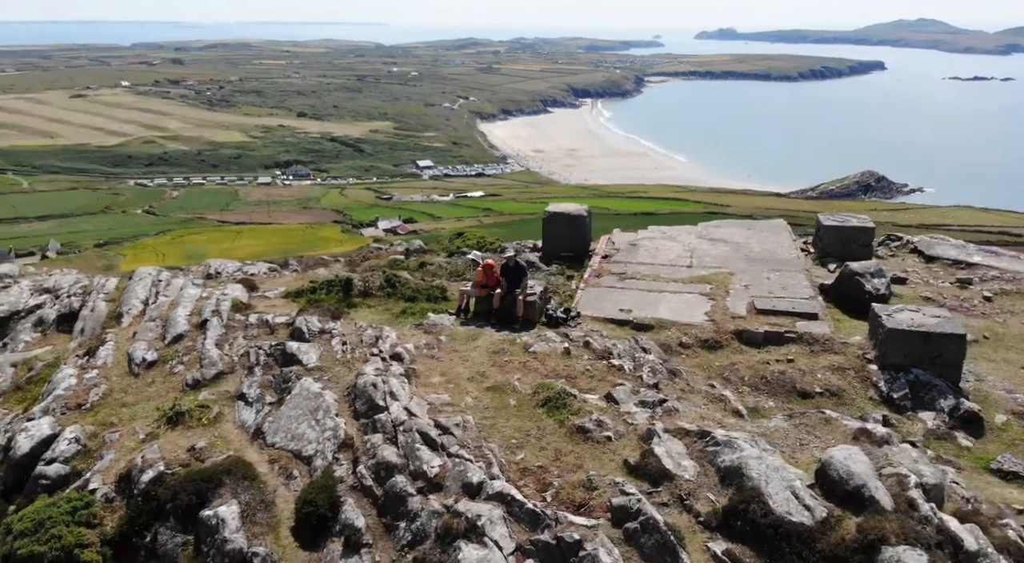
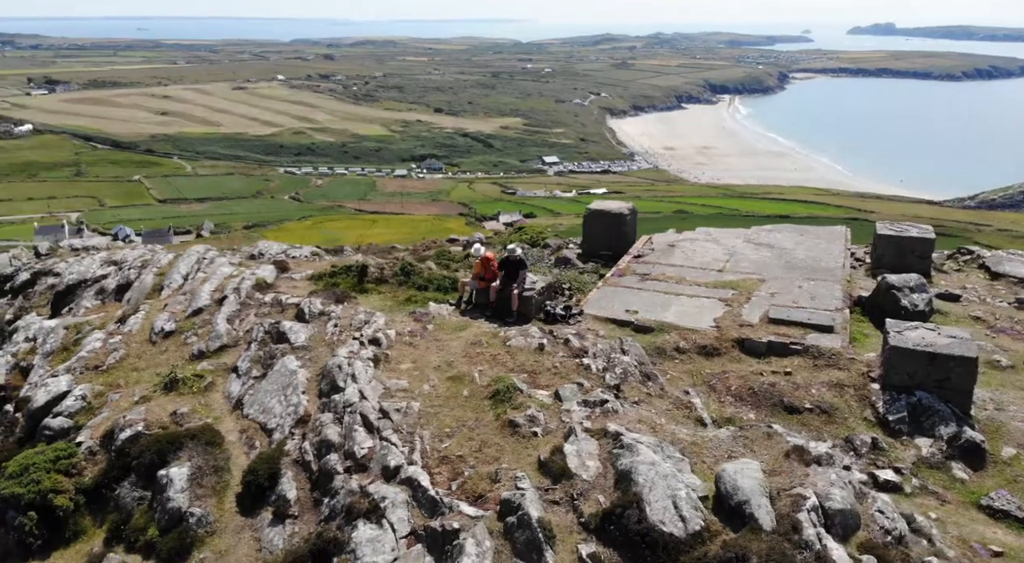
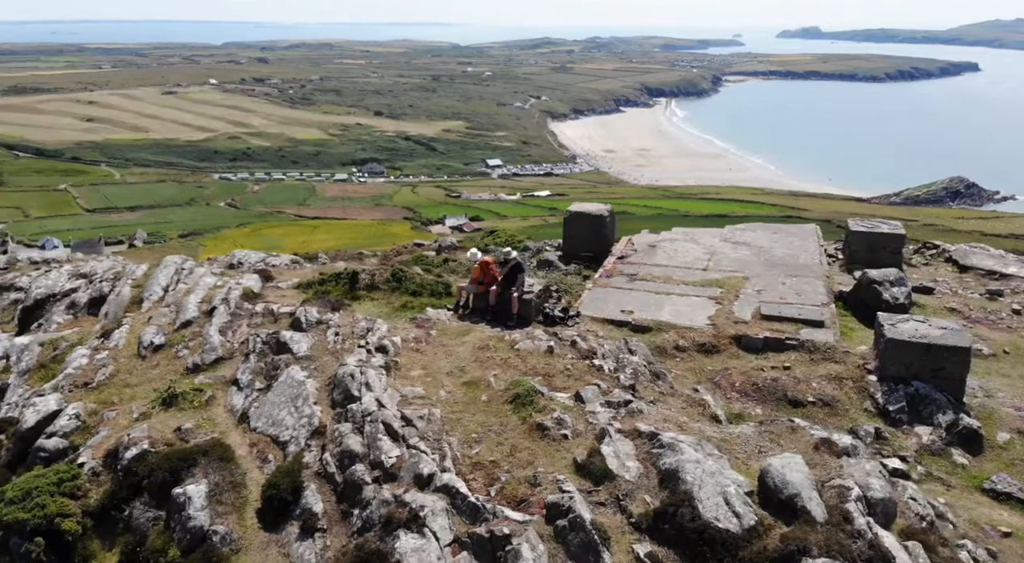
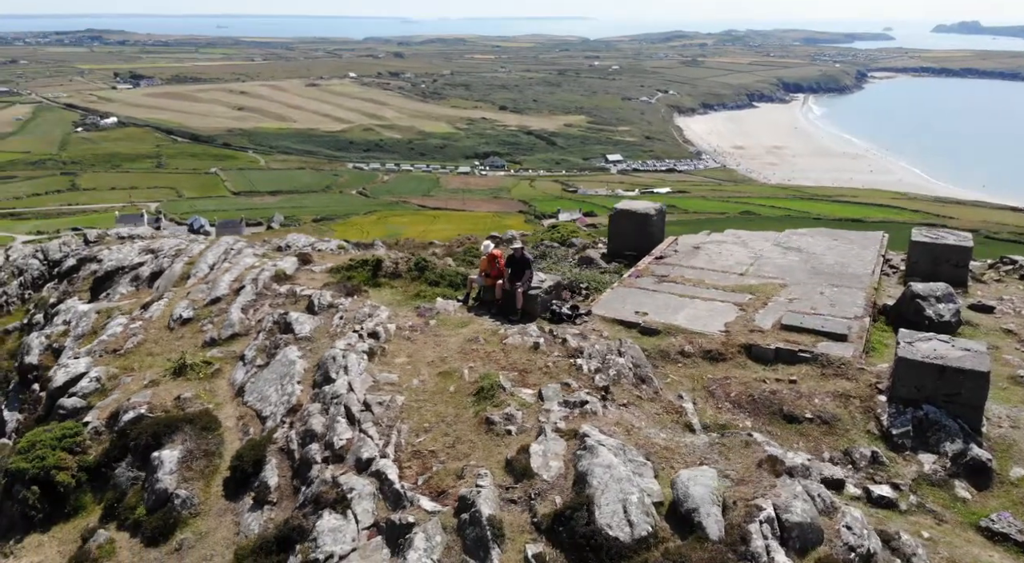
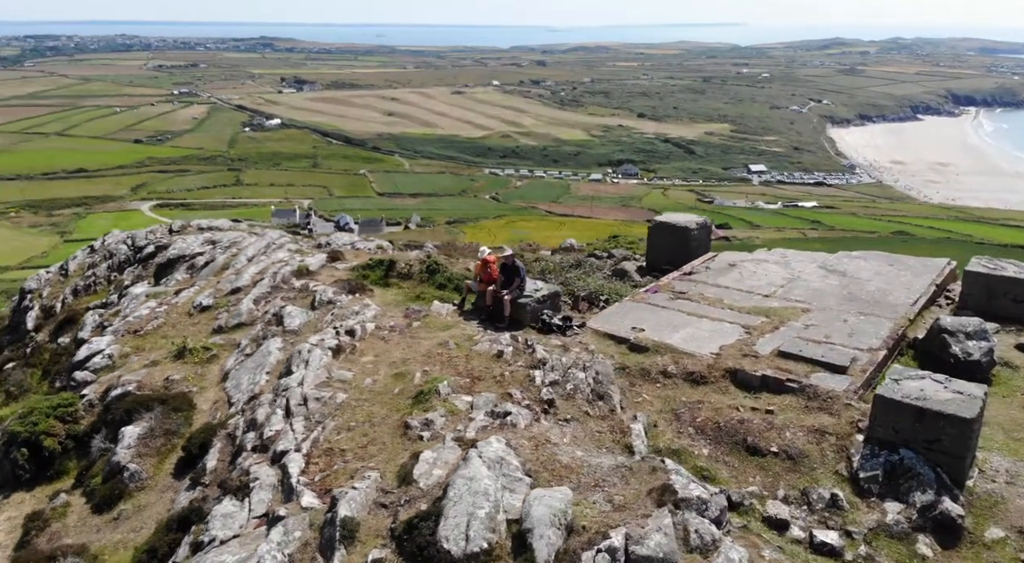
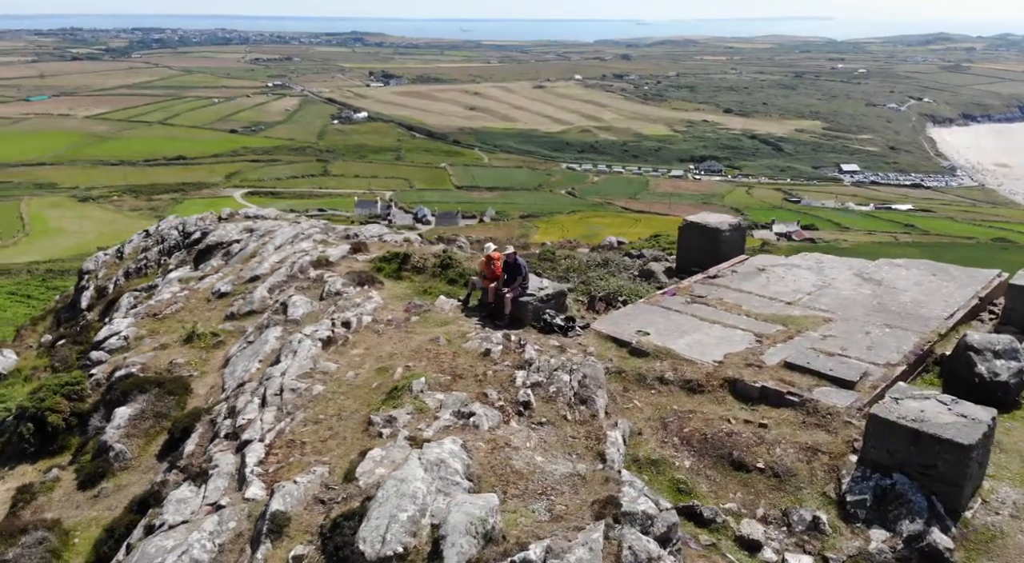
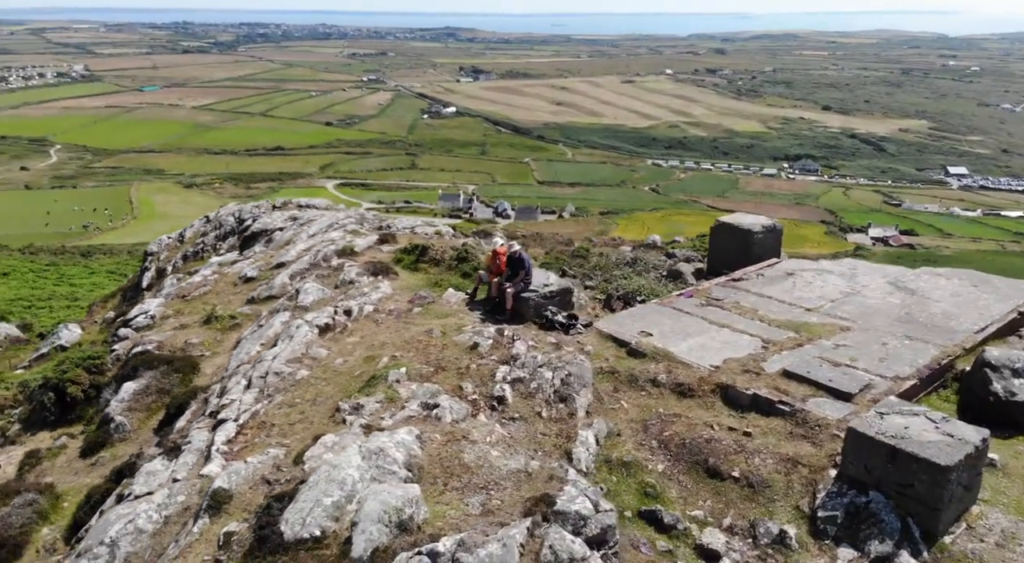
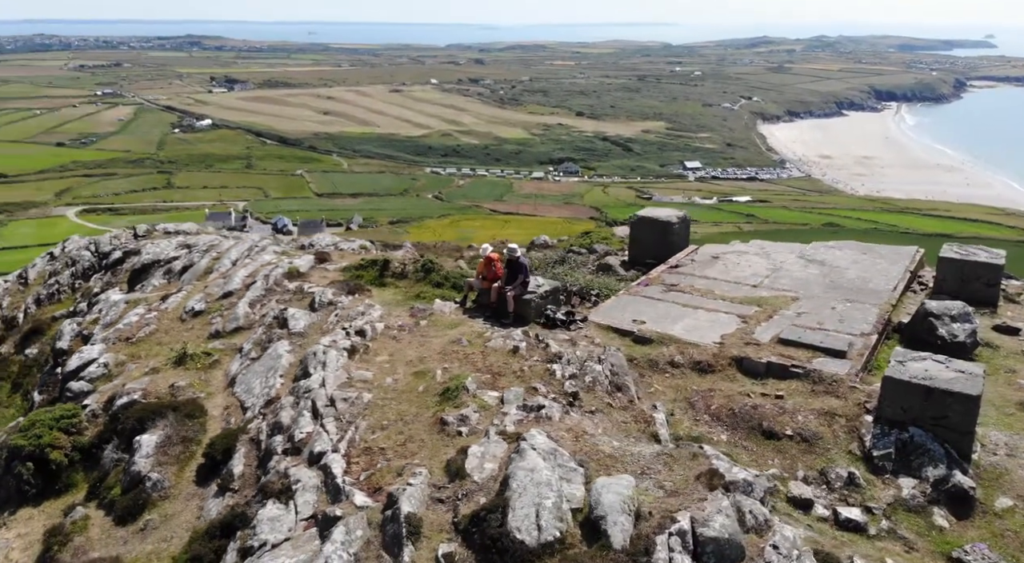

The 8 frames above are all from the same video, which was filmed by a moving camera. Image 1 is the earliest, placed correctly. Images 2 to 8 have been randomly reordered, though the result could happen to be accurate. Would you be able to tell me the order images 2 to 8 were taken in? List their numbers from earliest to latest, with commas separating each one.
3, 2, 4, 8, 5, 6, 7
